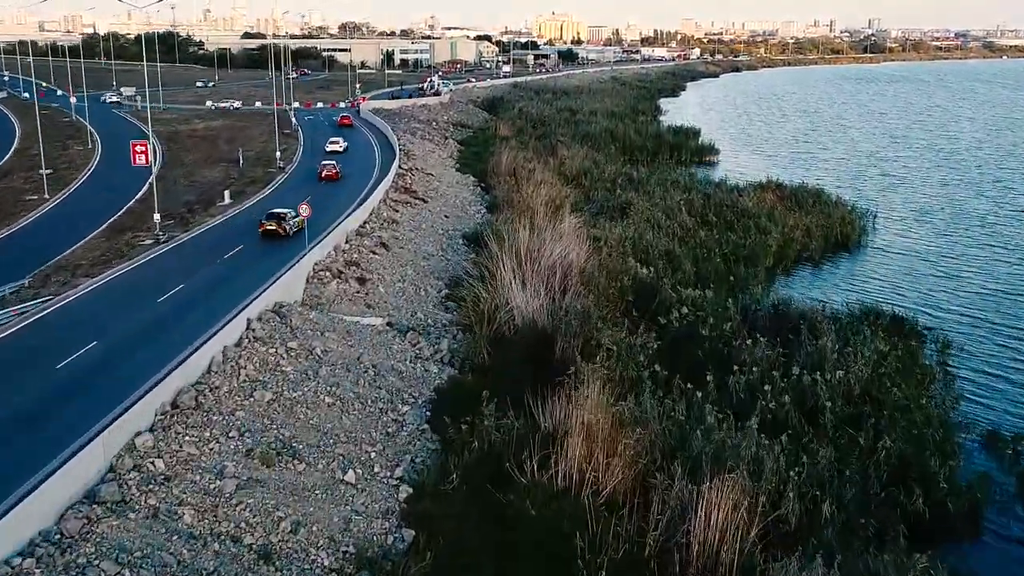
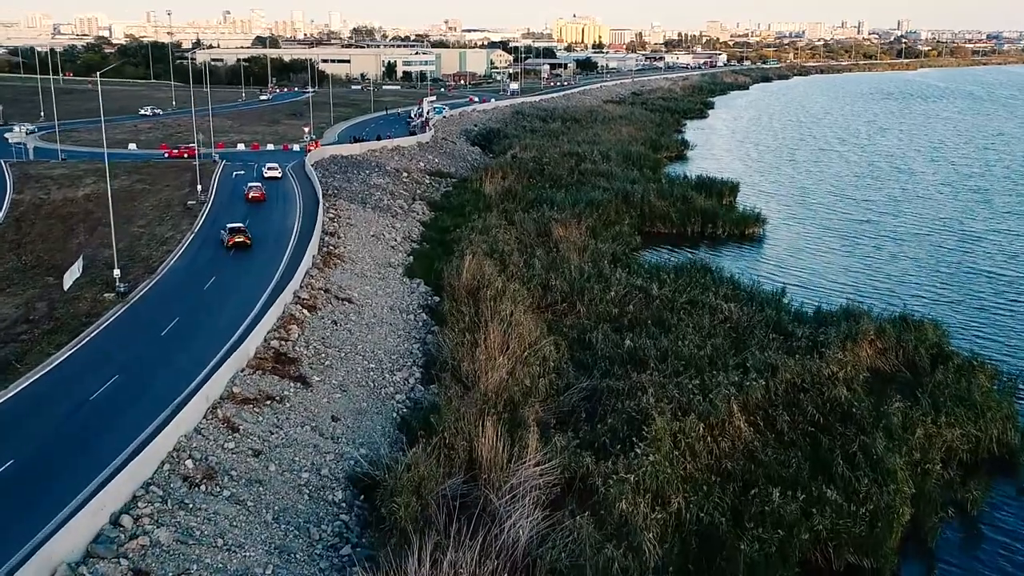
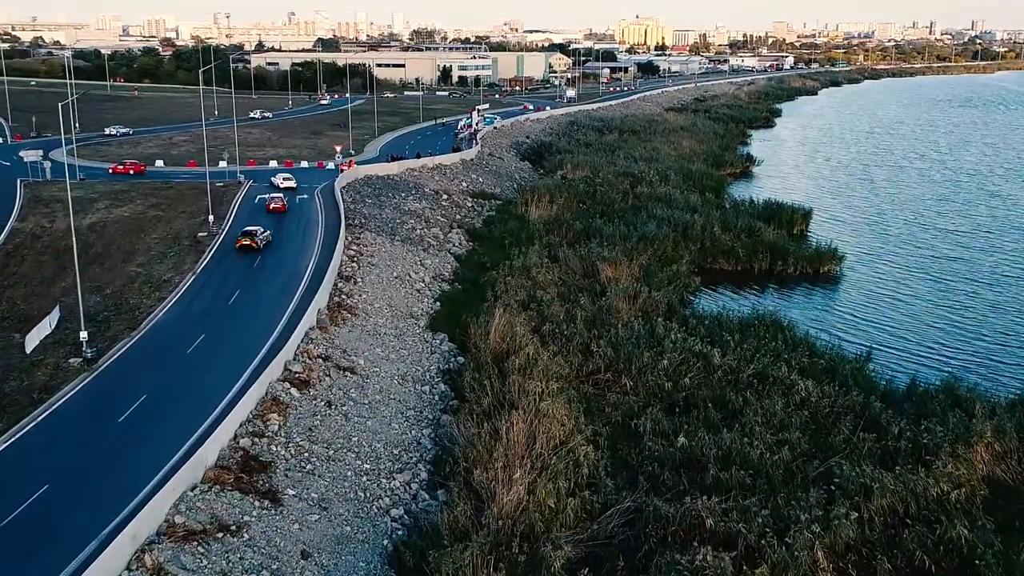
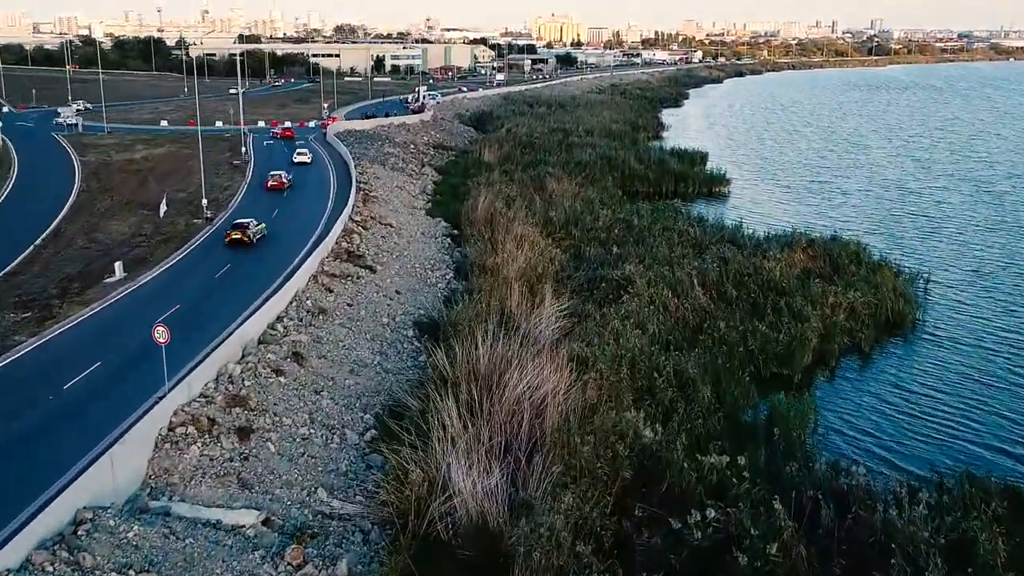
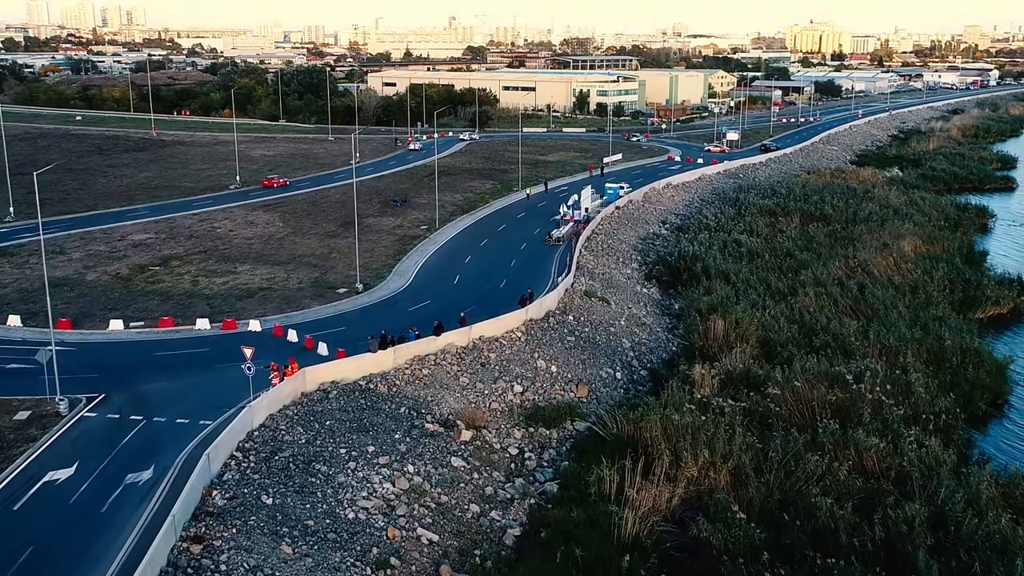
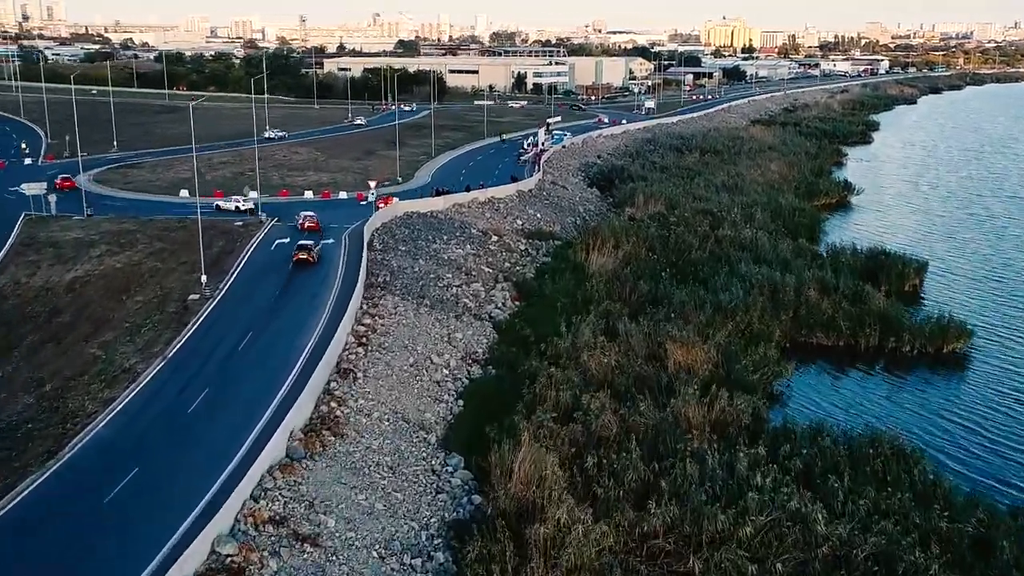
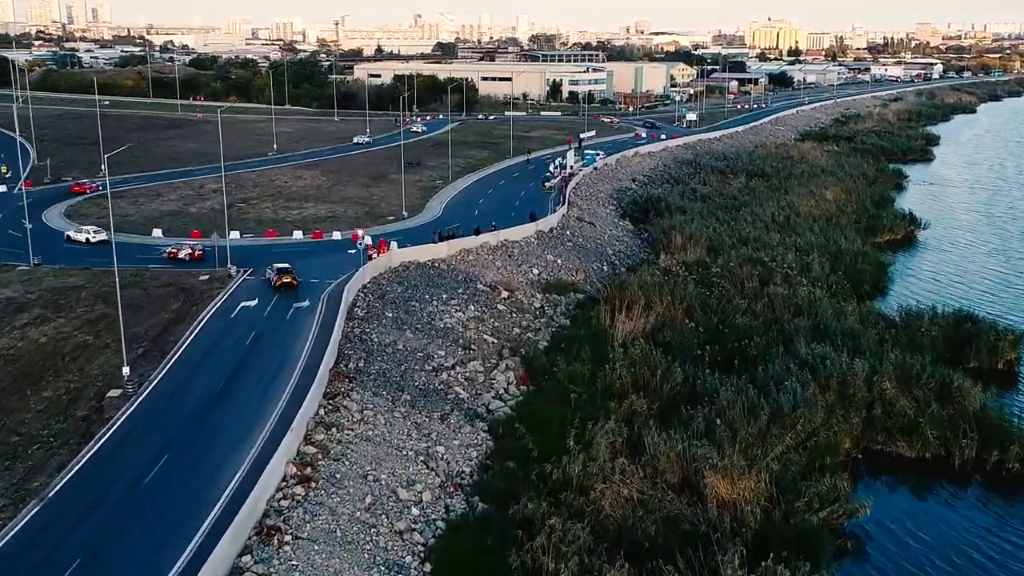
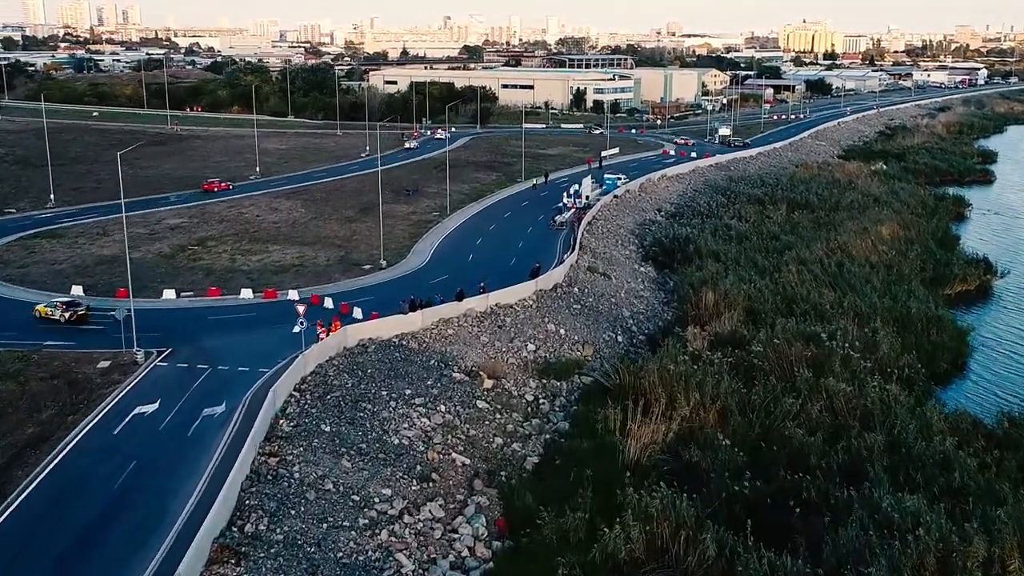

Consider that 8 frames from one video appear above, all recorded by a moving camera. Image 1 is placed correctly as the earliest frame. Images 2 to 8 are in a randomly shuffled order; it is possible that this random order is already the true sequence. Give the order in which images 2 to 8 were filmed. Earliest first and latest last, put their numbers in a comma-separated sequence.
4, 2, 3, 6, 7, 8, 5
